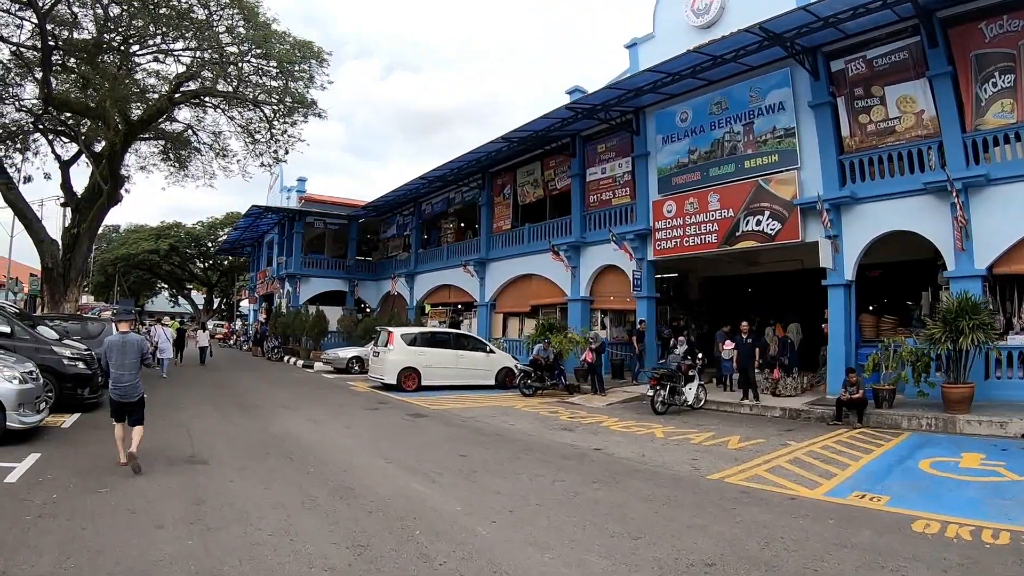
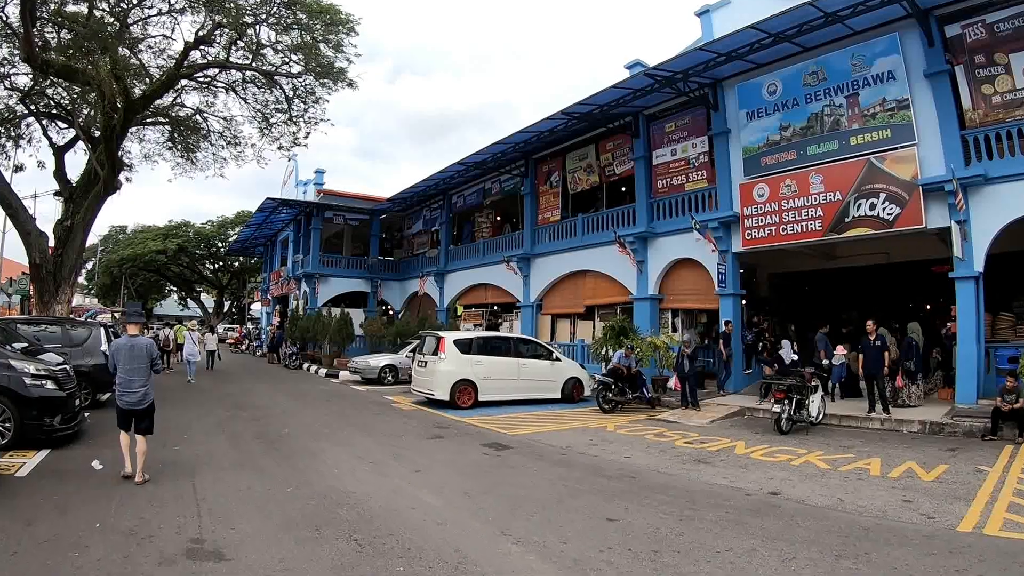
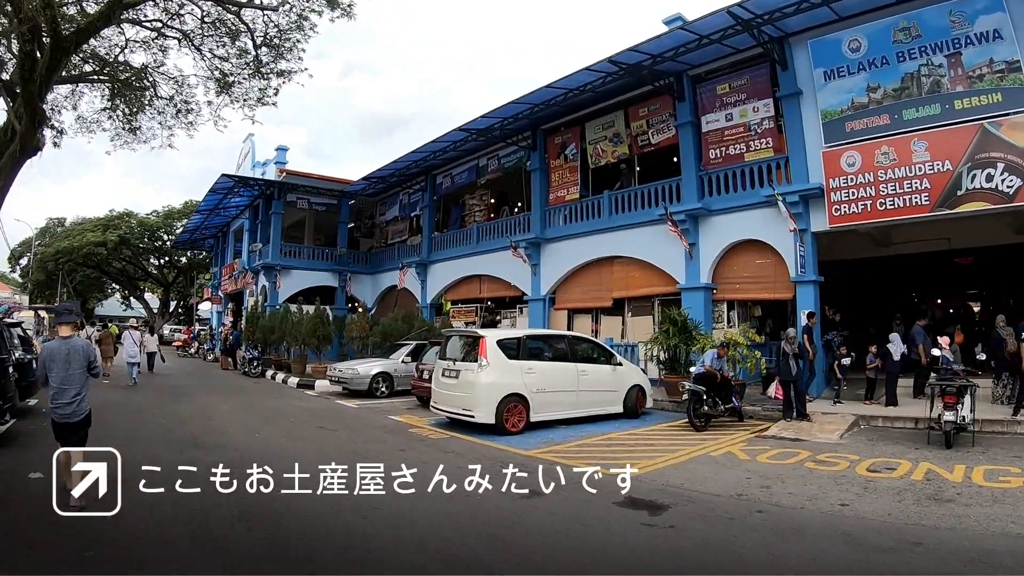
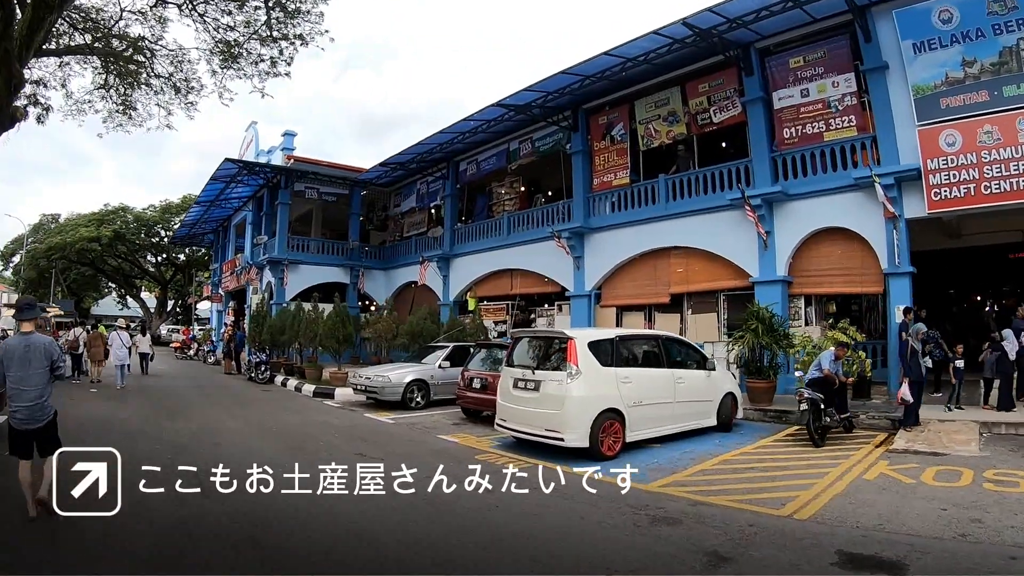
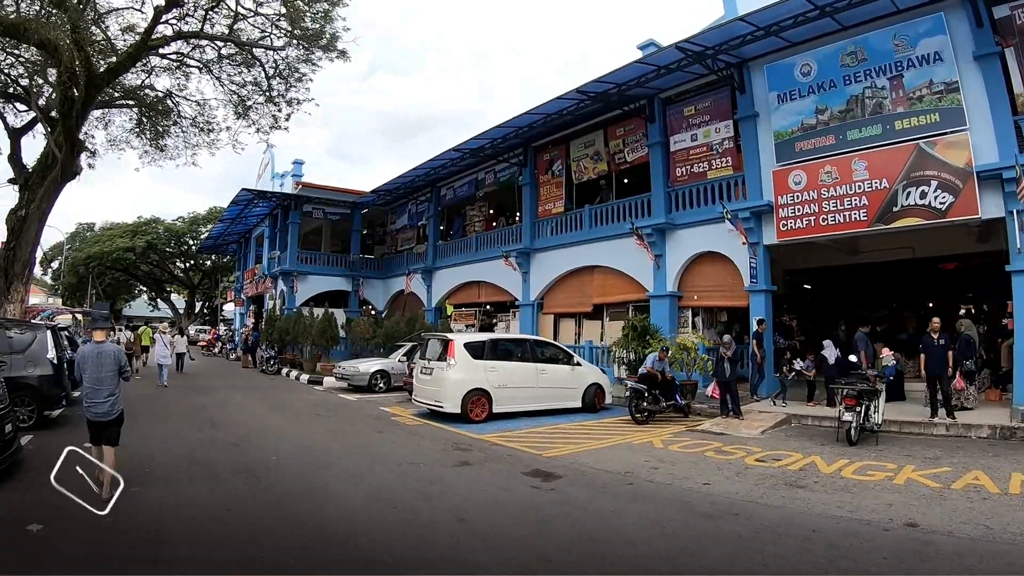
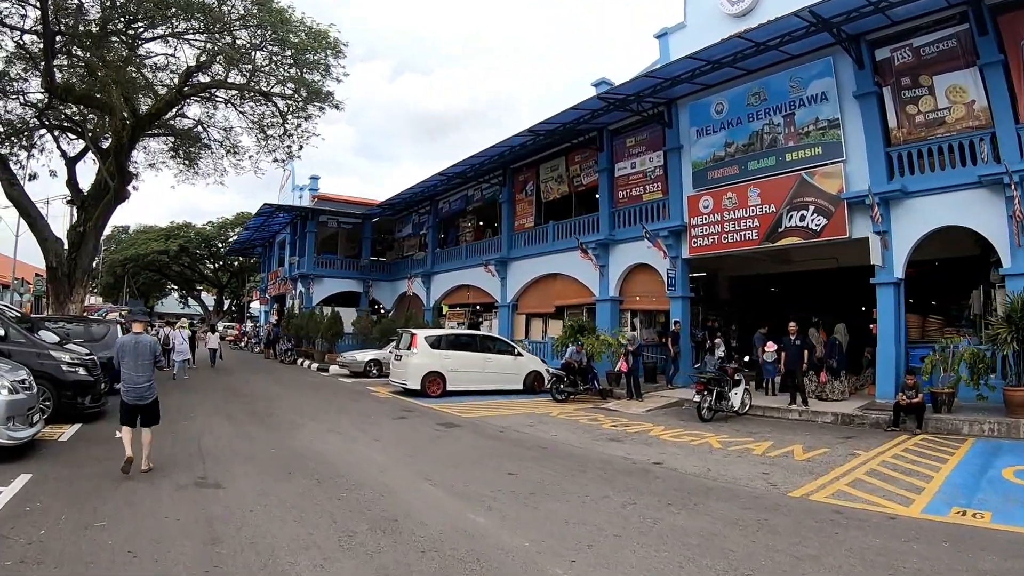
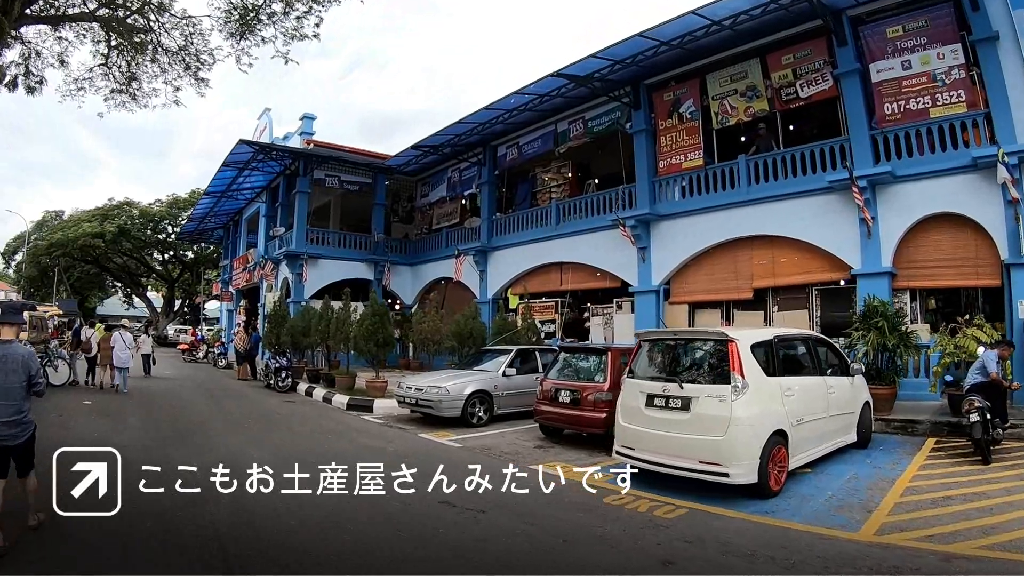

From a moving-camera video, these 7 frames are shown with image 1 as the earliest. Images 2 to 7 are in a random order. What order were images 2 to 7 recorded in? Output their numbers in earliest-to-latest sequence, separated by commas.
6, 2, 5, 3, 4, 7
